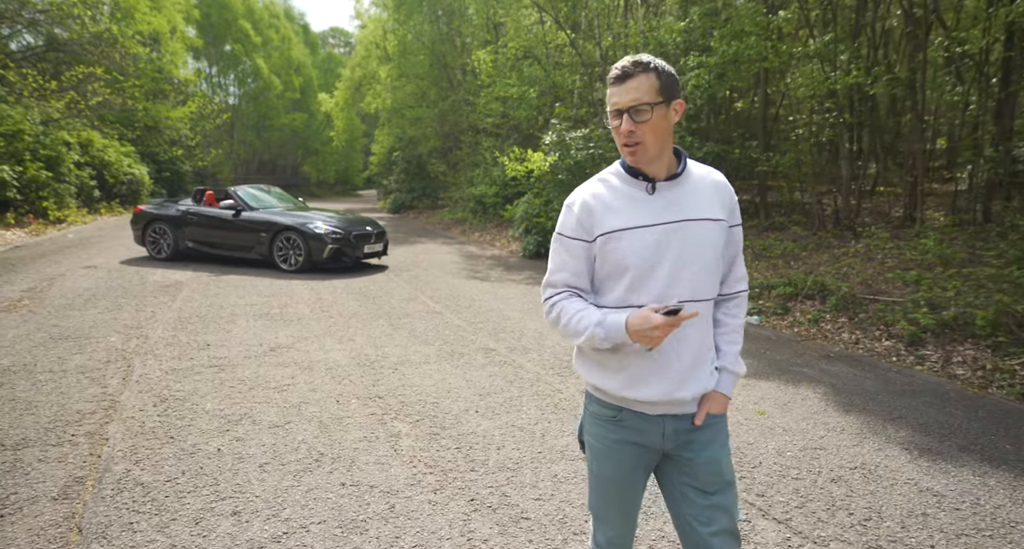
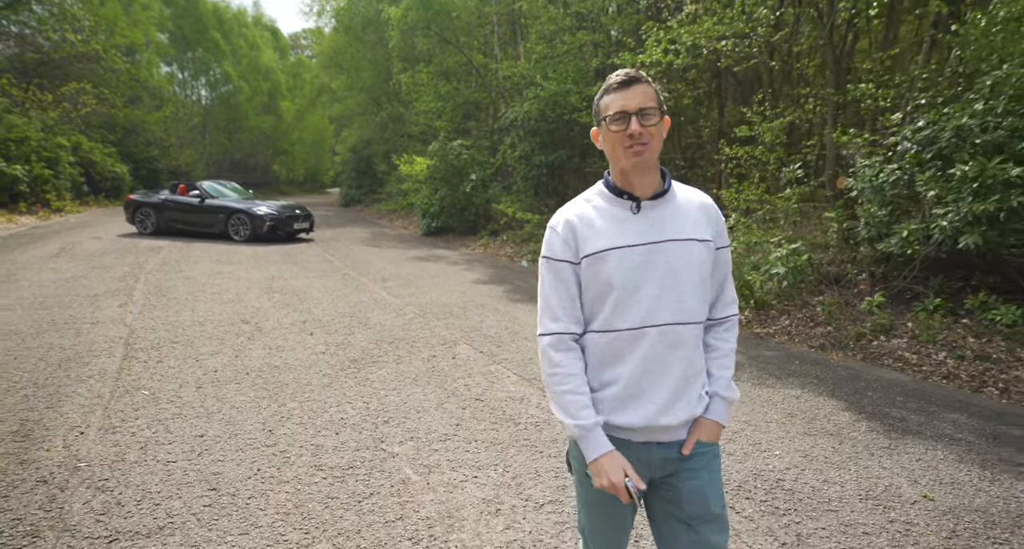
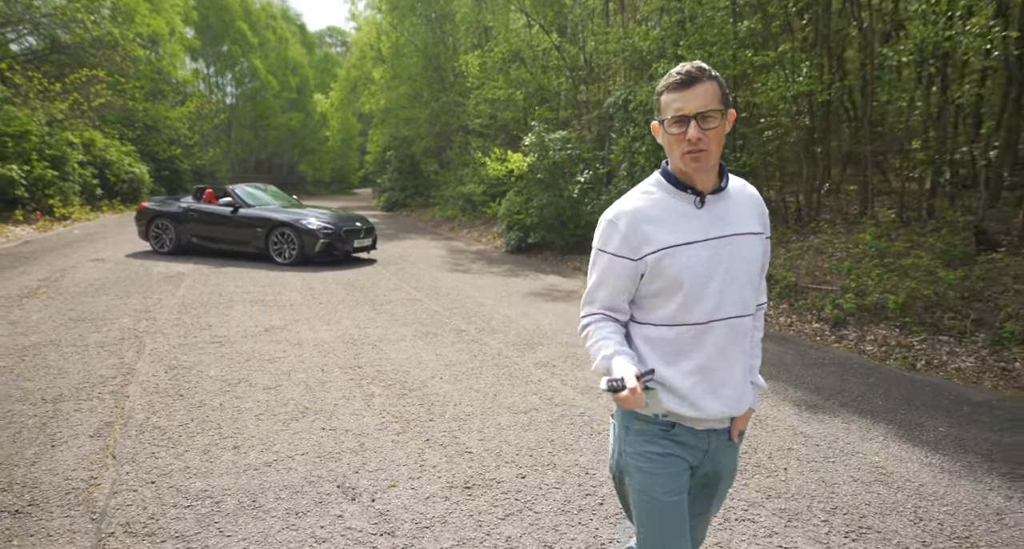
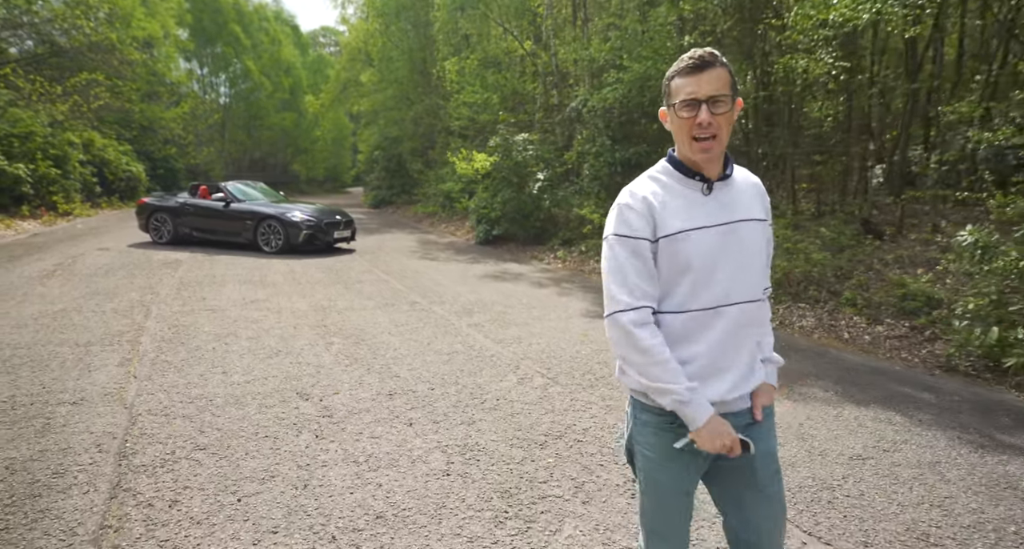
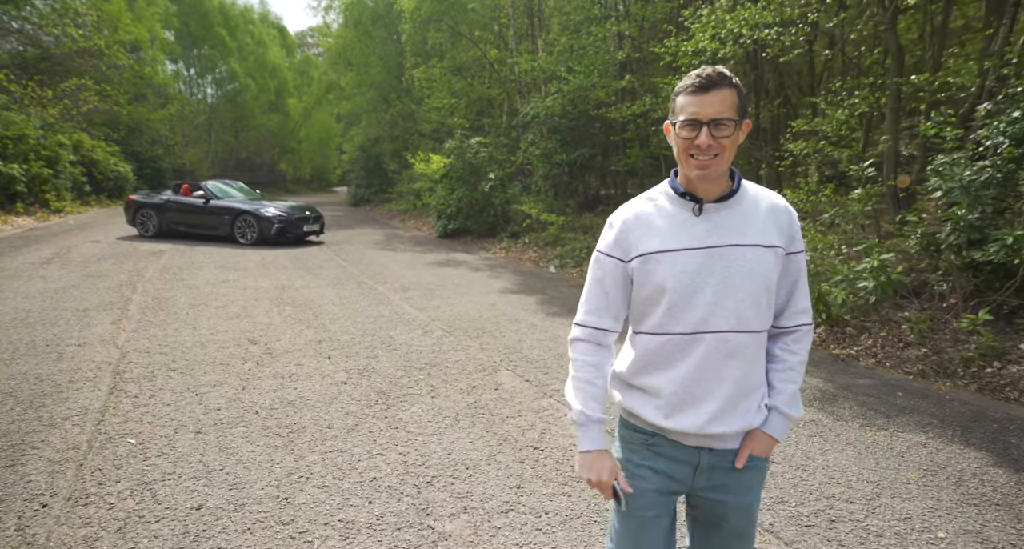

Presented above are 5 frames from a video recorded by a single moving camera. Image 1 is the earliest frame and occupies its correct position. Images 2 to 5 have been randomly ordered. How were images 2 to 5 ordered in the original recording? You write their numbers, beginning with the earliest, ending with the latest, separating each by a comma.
3, 4, 5, 2
